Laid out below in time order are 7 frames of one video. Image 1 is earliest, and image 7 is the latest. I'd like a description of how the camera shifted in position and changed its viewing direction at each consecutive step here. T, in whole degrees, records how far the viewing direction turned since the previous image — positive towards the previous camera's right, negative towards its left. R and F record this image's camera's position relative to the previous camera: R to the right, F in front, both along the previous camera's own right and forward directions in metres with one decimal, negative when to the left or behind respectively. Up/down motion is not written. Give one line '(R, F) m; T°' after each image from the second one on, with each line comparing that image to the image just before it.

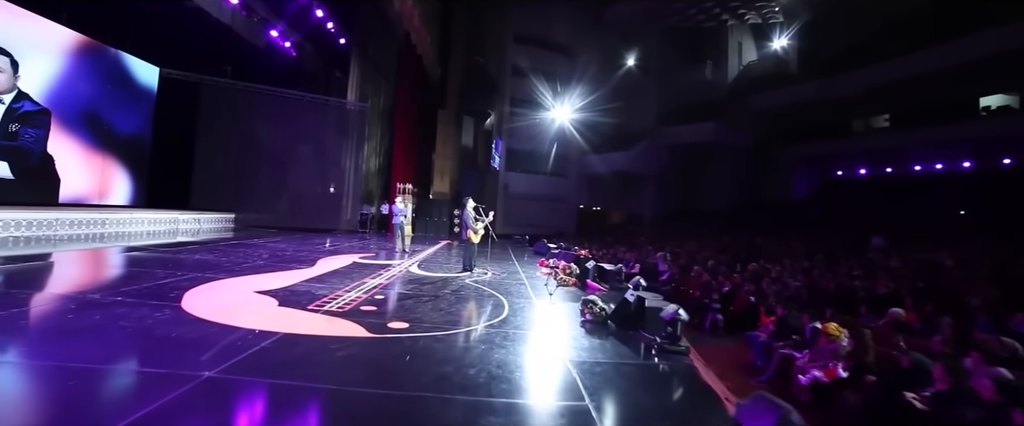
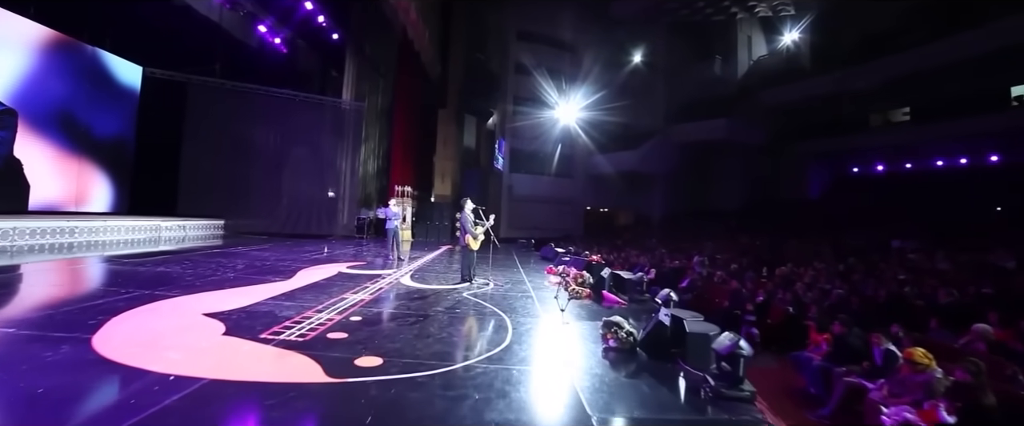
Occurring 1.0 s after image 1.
(0.0, +0.8) m; -1°
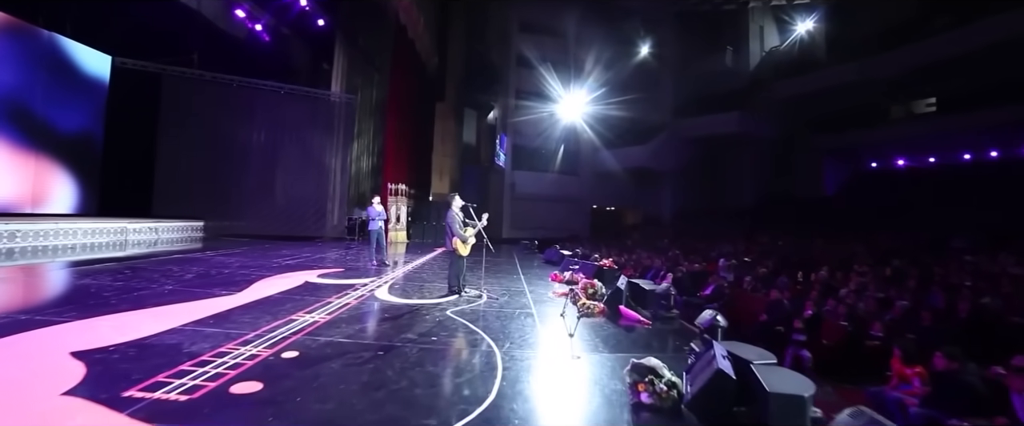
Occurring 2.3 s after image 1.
(+0.1, +1.0) m; -1°
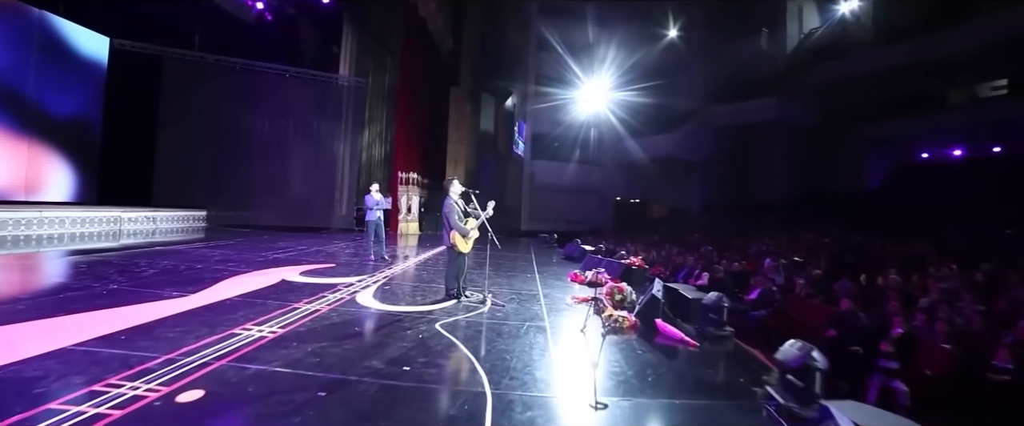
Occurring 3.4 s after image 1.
(+0.1, +0.9) m; -3°
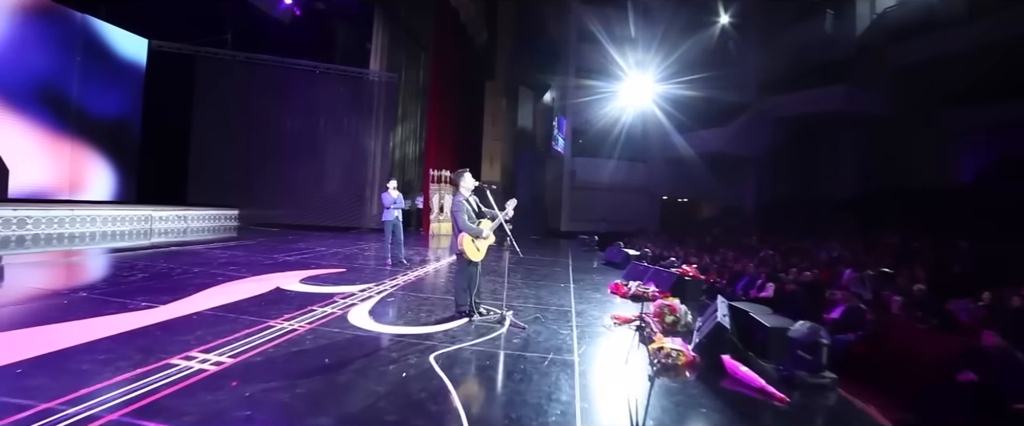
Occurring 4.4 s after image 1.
(+0.2, +0.8) m; -5°
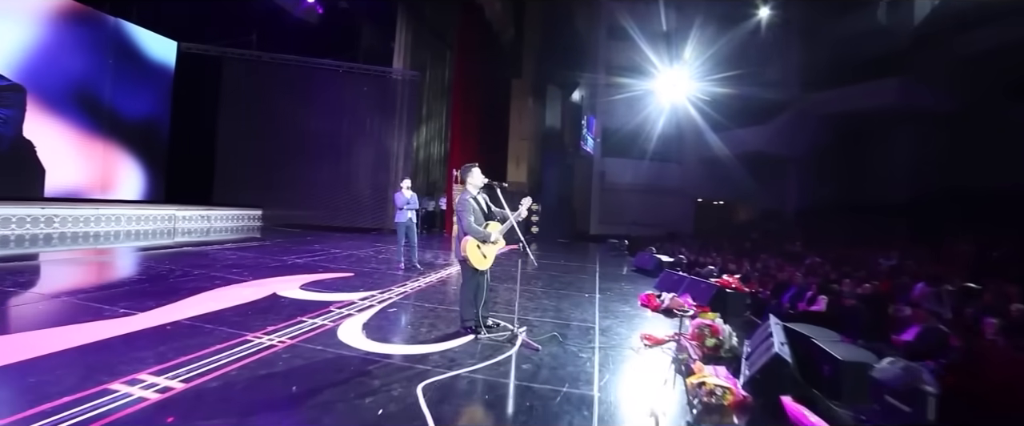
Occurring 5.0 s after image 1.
(+0.1, +0.5) m; -4°
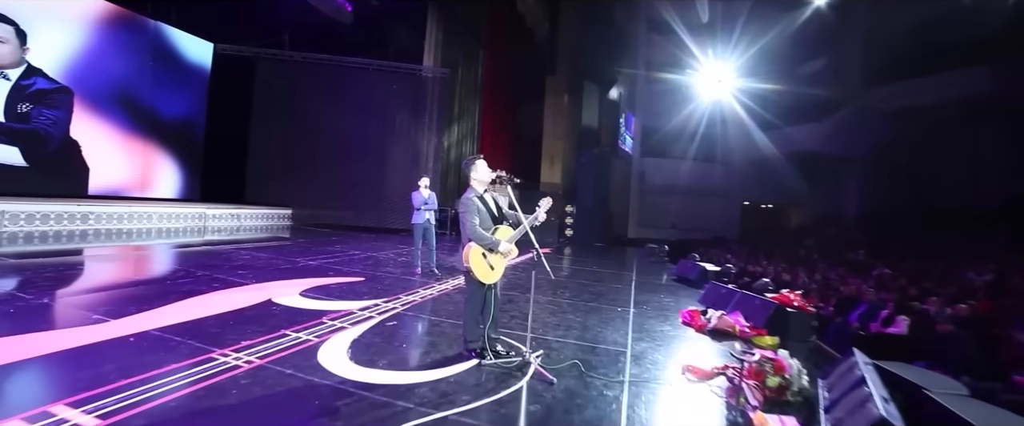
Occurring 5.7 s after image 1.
(+0.1, +0.5) m; -5°
